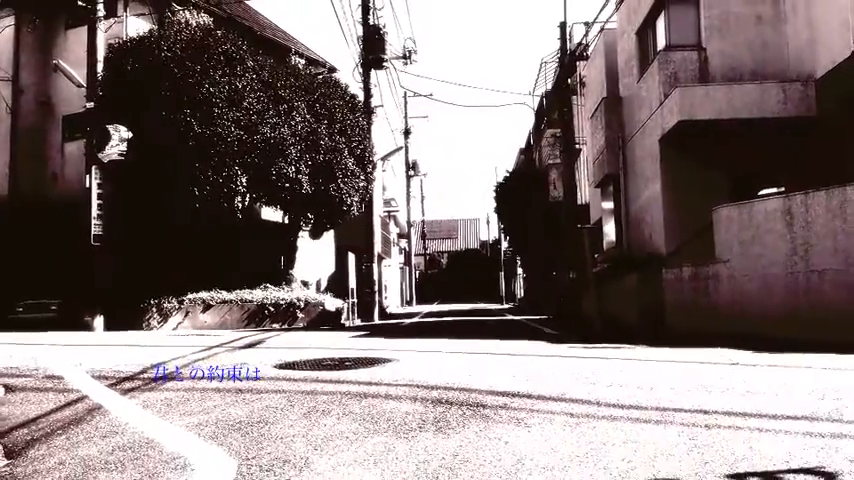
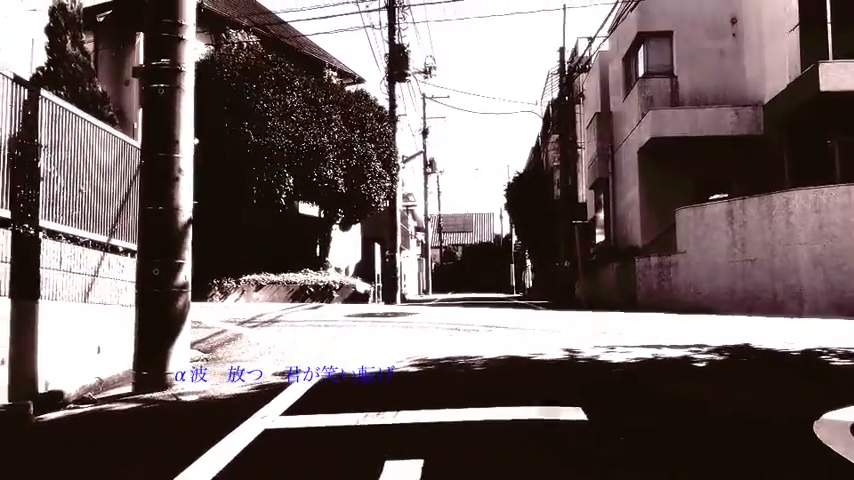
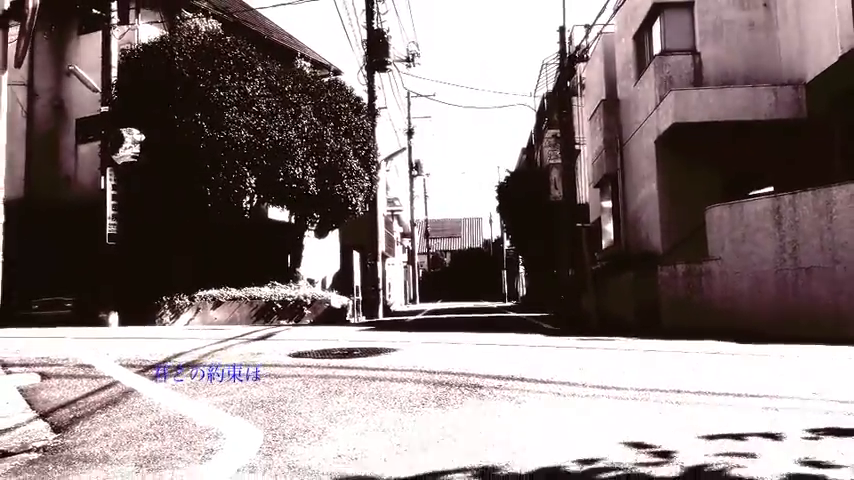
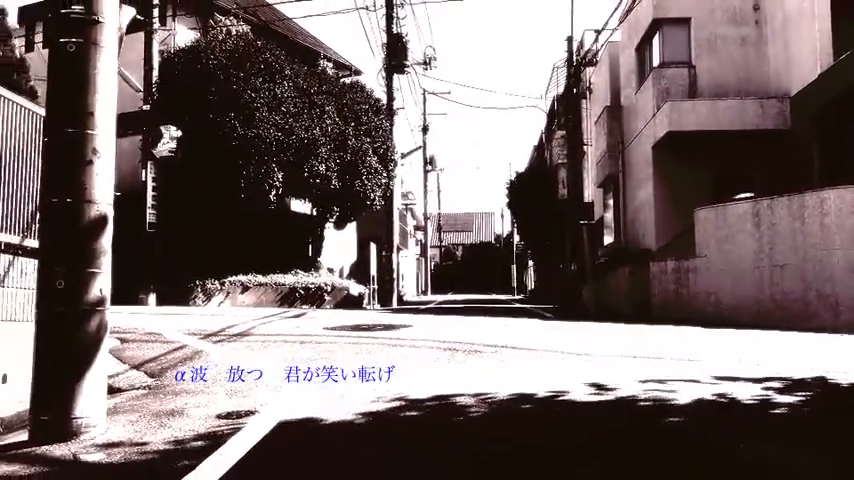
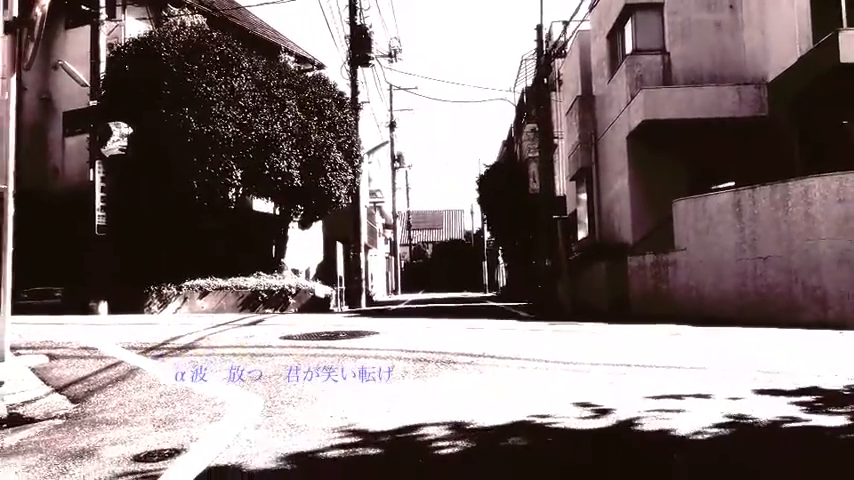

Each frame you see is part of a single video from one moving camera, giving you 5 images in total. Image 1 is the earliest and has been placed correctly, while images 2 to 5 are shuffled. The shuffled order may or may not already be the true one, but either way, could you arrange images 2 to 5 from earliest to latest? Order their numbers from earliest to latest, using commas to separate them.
3, 5, 4, 2
